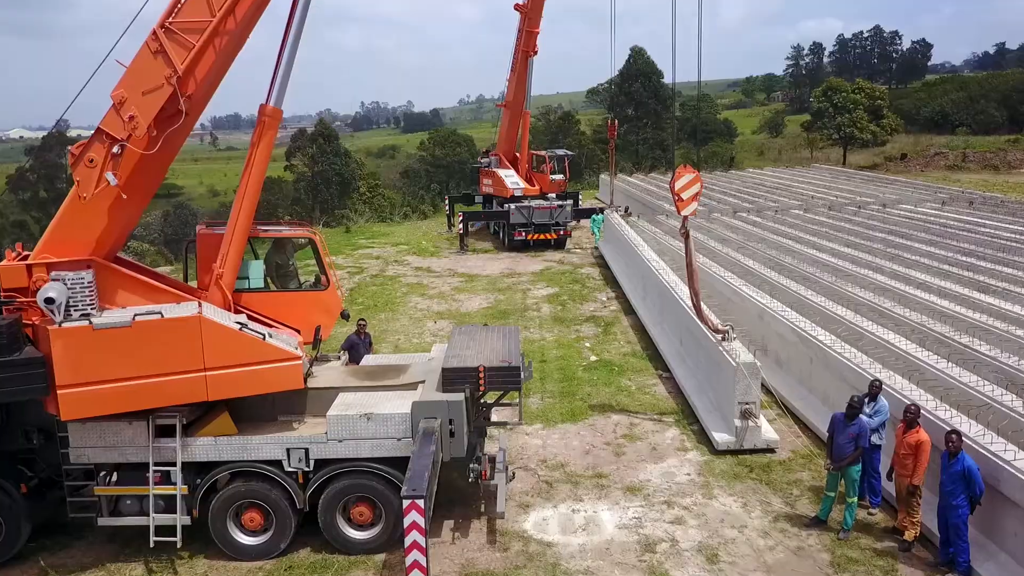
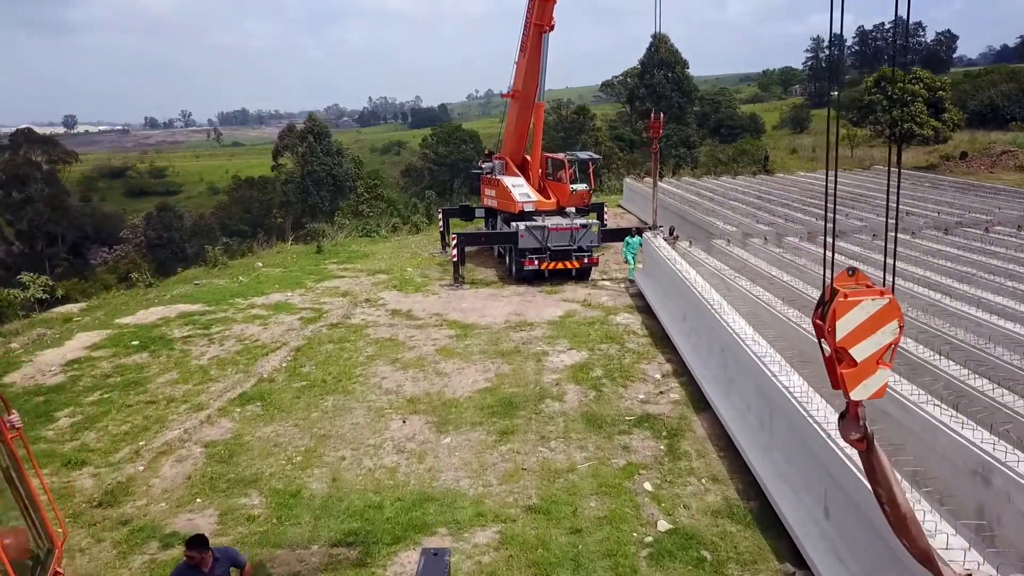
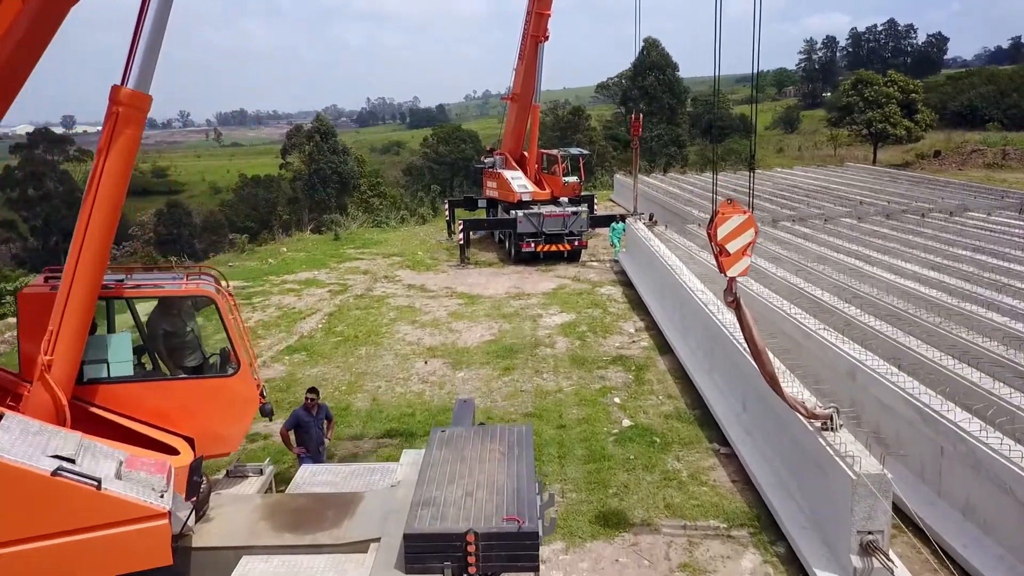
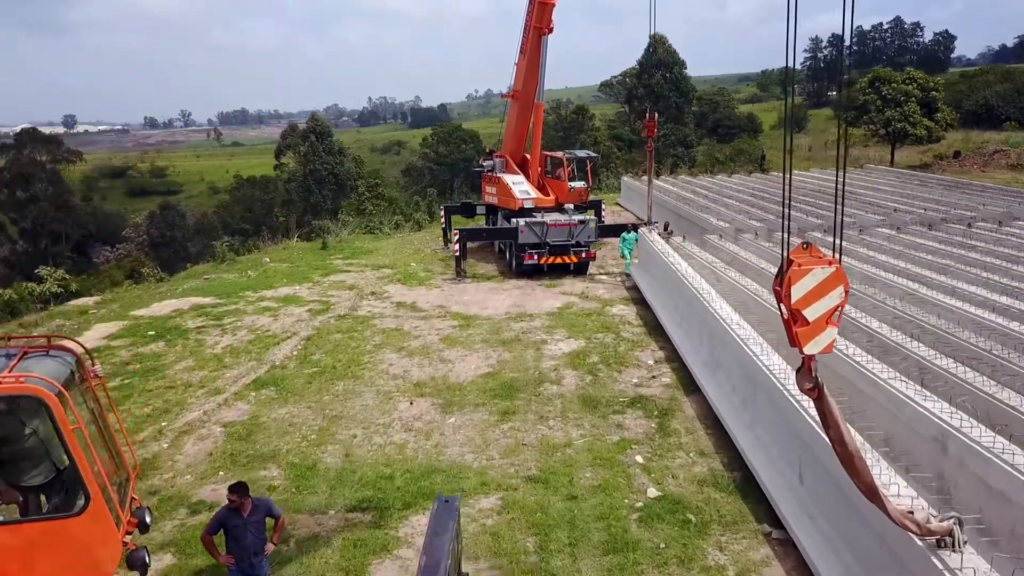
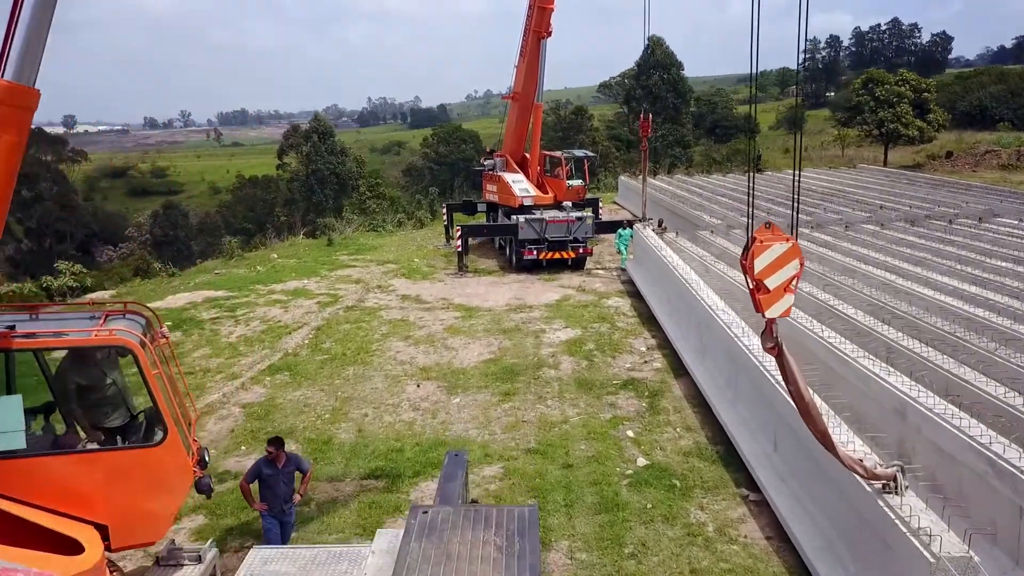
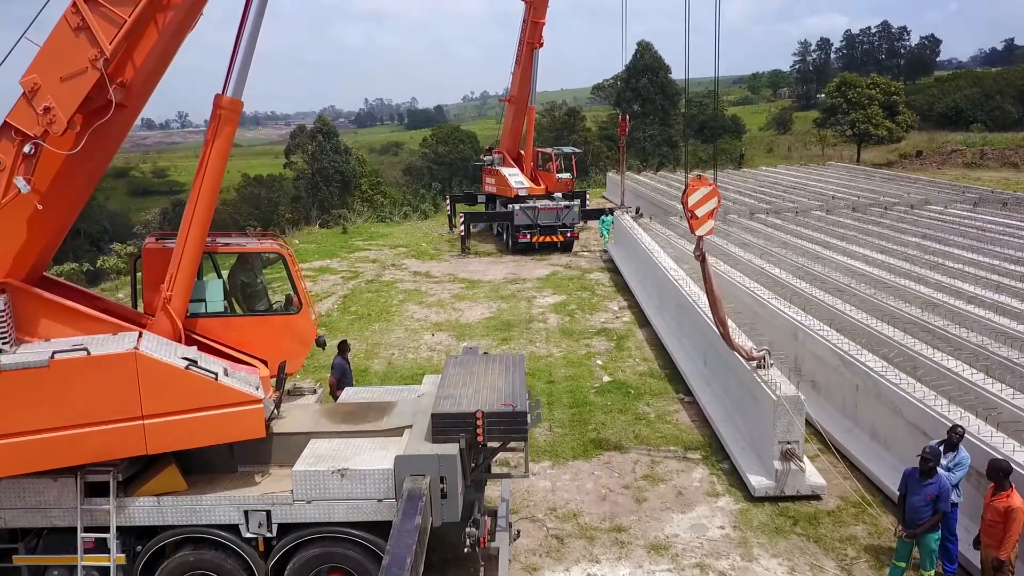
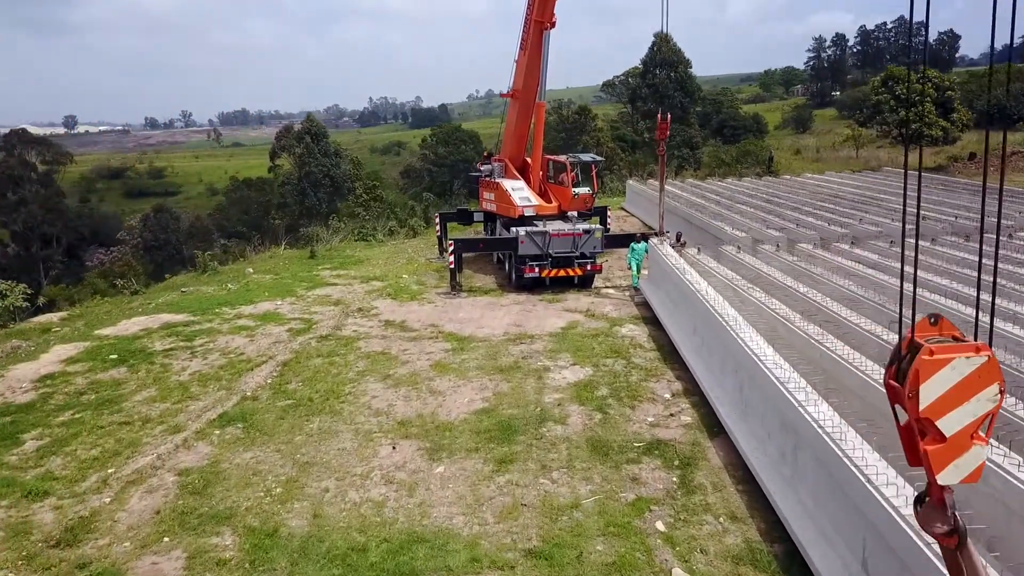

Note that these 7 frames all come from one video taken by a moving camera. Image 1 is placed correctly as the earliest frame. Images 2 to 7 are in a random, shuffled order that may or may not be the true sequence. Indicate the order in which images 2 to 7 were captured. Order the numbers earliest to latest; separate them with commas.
6, 3, 5, 4, 2, 7
